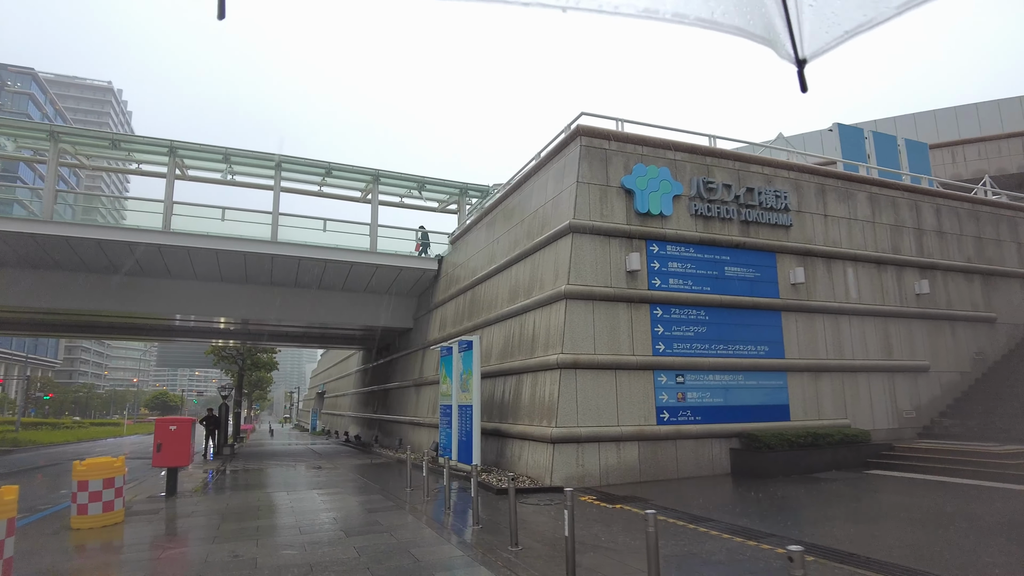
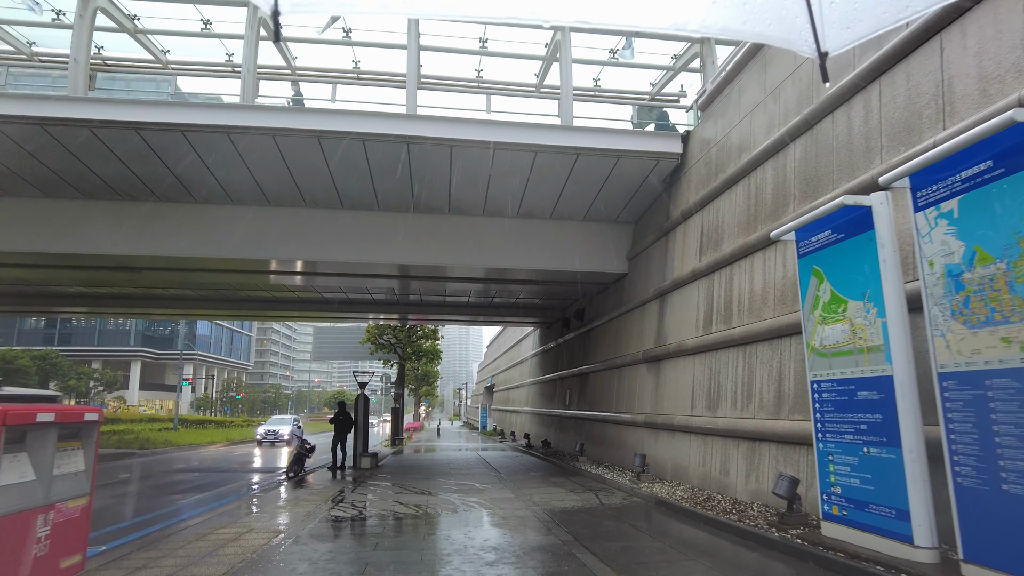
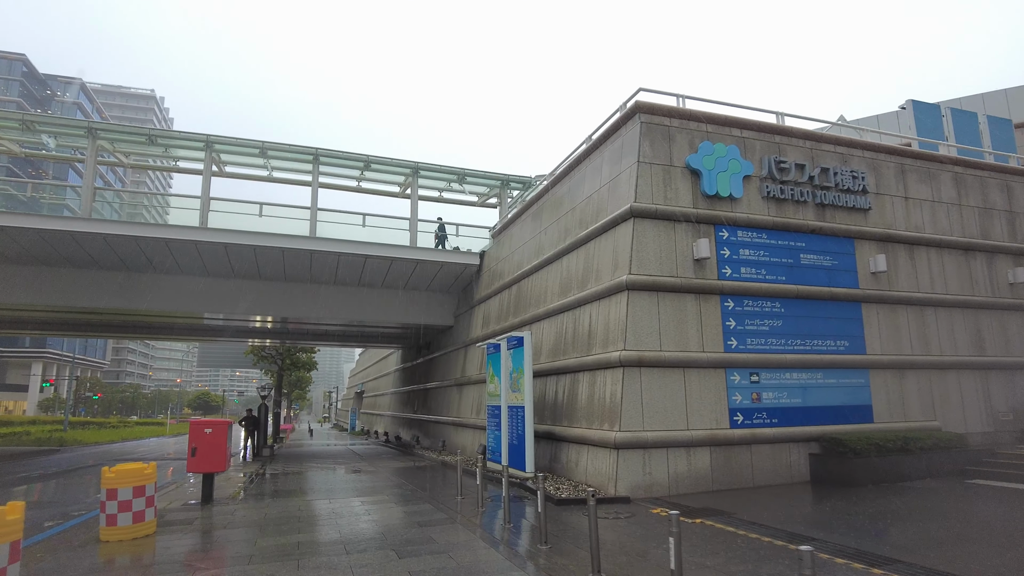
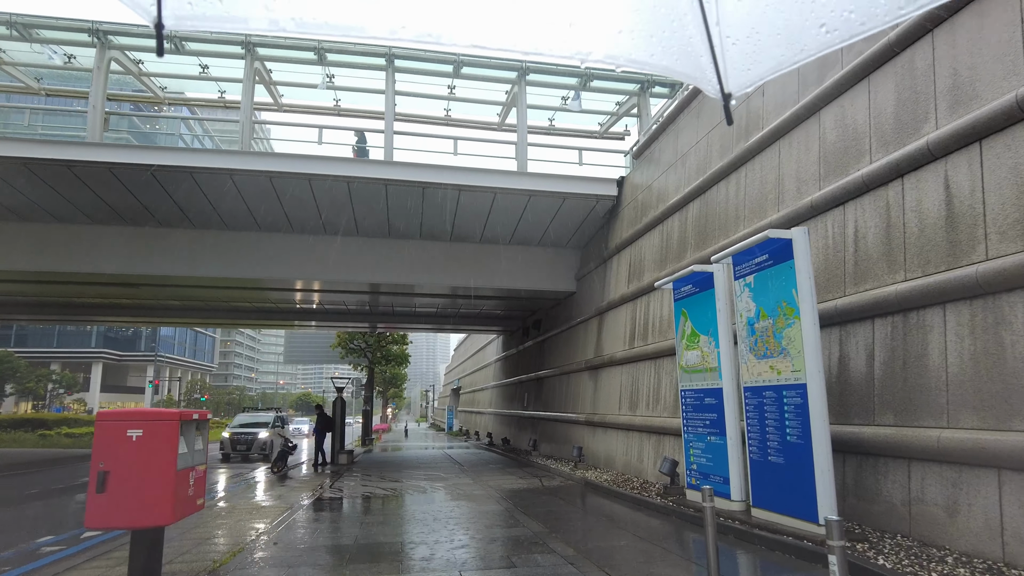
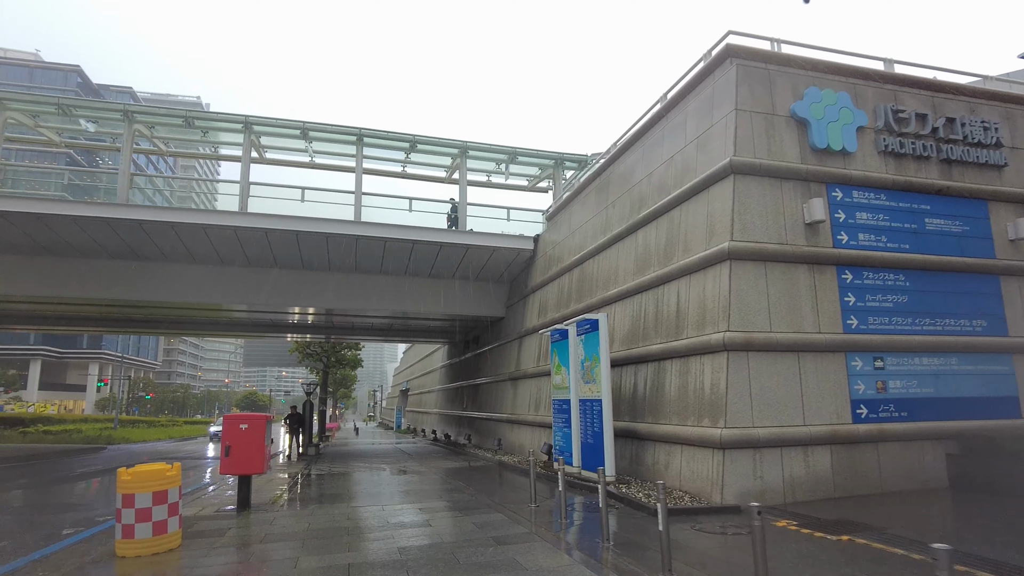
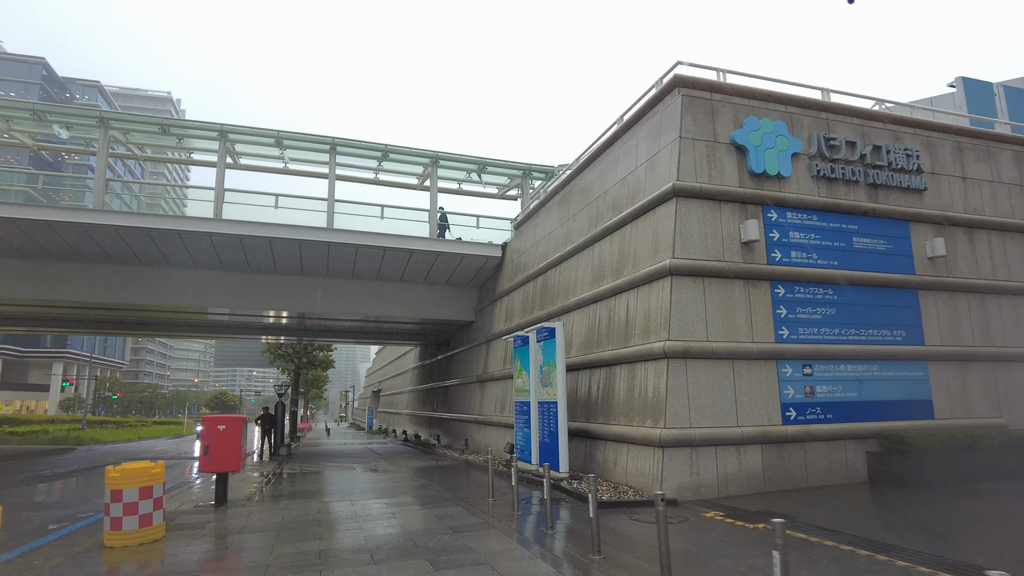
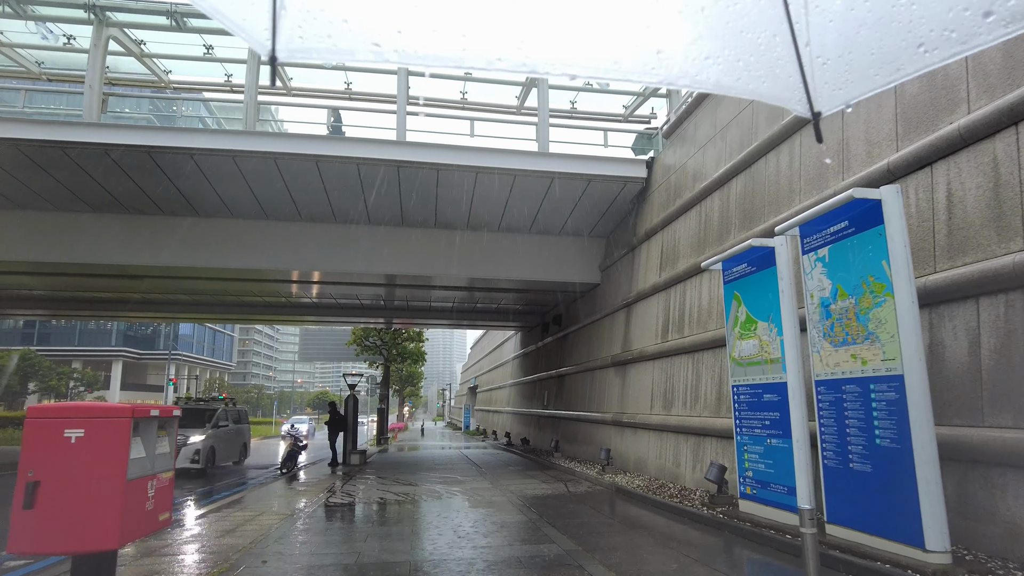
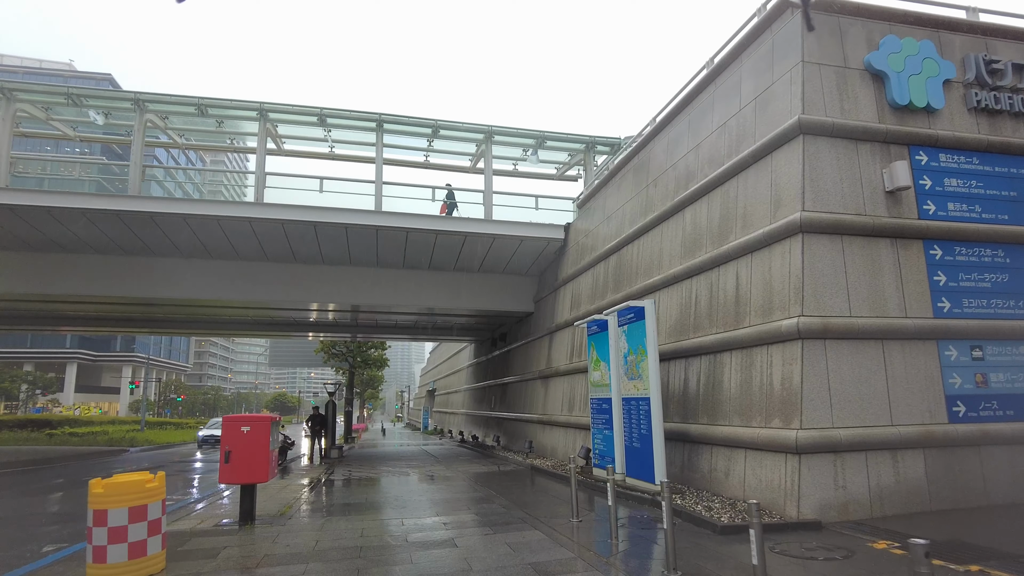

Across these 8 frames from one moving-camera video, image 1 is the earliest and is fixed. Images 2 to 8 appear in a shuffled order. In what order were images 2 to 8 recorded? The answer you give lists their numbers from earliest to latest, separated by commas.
3, 6, 5, 8, 4, 7, 2
